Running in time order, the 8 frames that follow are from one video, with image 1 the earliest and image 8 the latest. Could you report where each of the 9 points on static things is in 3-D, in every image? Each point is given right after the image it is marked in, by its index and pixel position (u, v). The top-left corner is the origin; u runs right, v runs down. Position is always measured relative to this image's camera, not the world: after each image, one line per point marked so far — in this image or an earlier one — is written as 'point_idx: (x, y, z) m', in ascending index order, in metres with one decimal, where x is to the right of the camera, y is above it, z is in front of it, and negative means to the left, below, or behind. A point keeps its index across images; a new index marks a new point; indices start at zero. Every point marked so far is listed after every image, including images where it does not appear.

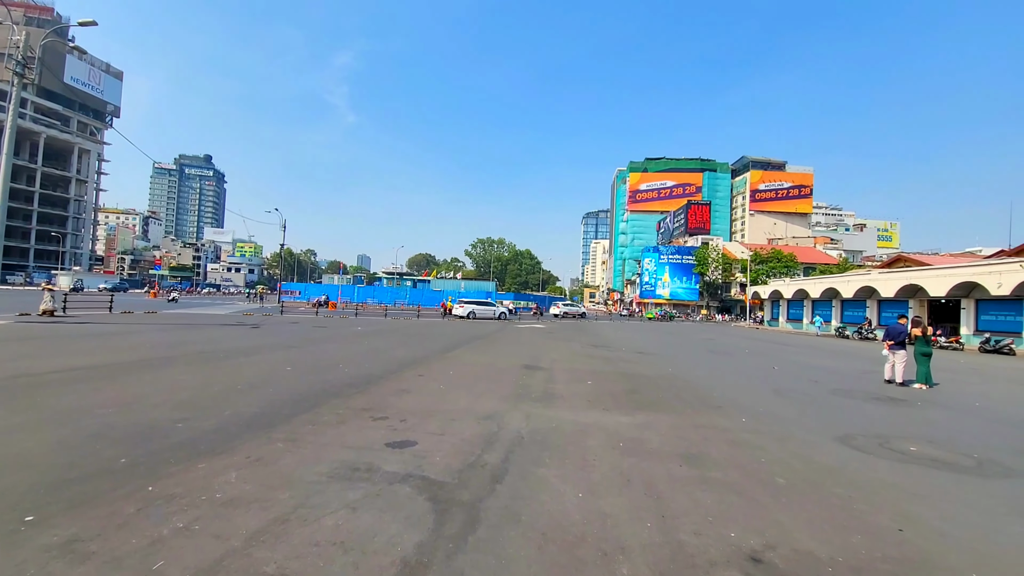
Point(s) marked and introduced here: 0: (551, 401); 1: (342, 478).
0: (+0.7, -2.1, +7.8) m
1: (-1.7, -1.9, +4.2) m
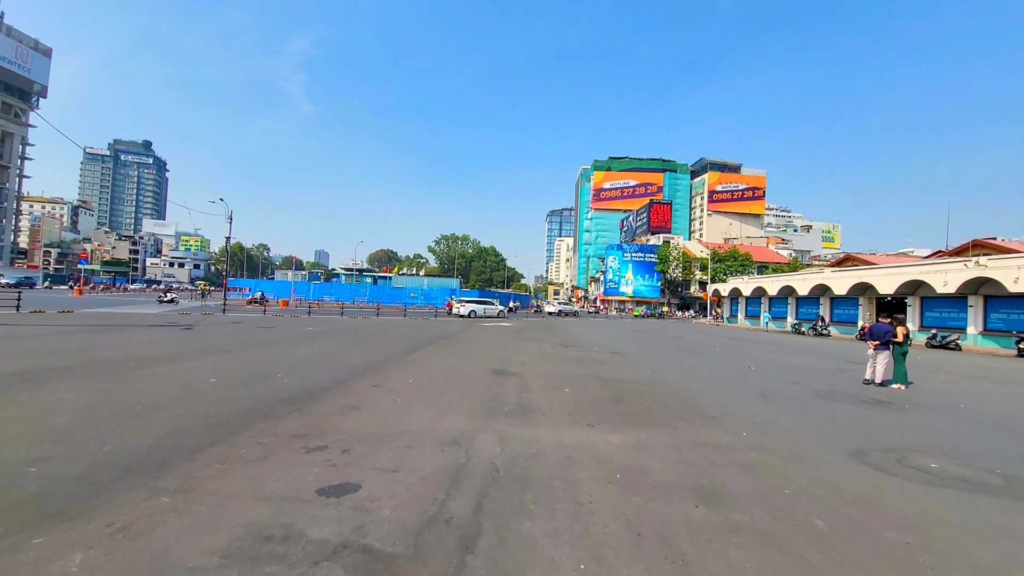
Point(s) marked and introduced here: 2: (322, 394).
0: (+0.2, -2.0, +6.7) m
1: (-1.9, -1.9, +2.9) m
2: (-3.4, -2.0, +7.6) m
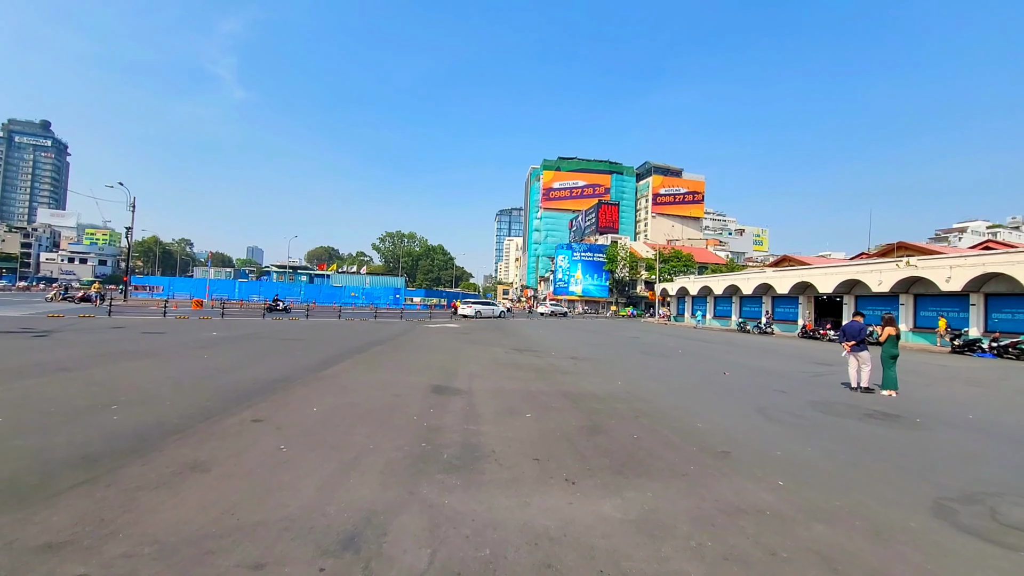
0: (-0.4, -1.9, +4.6) m
1: (-2.0, -1.8, +0.5) m
2: (-4.1, -1.9, +5.0) m
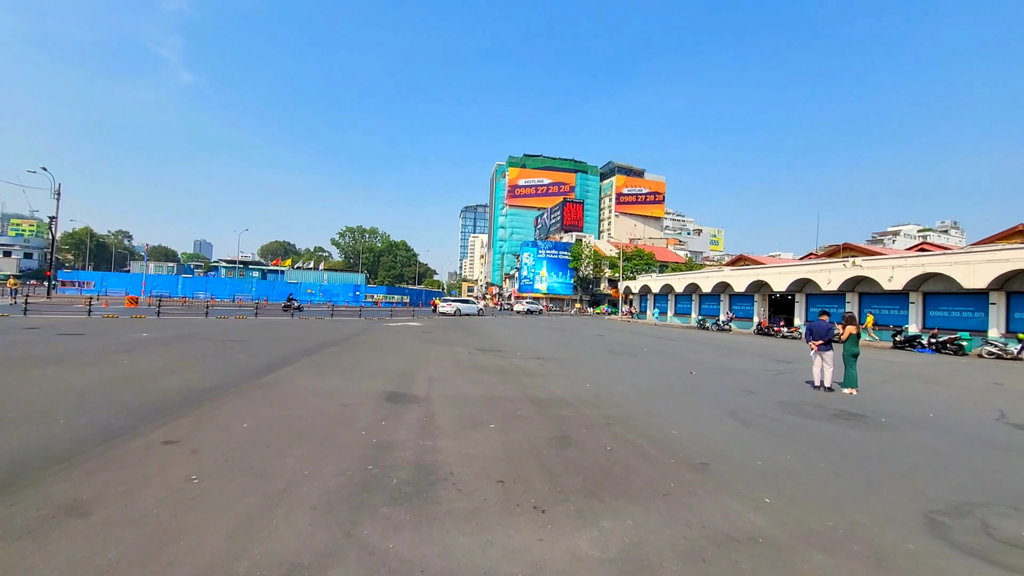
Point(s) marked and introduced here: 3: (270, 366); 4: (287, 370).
0: (-0.8, -1.9, +3.9) m
1: (-2.0, -1.8, -0.2) m
2: (-4.5, -1.8, +4.0) m
3: (-6.1, -2.0, +10.5) m
4: (-5.2, -1.9, +9.8) m
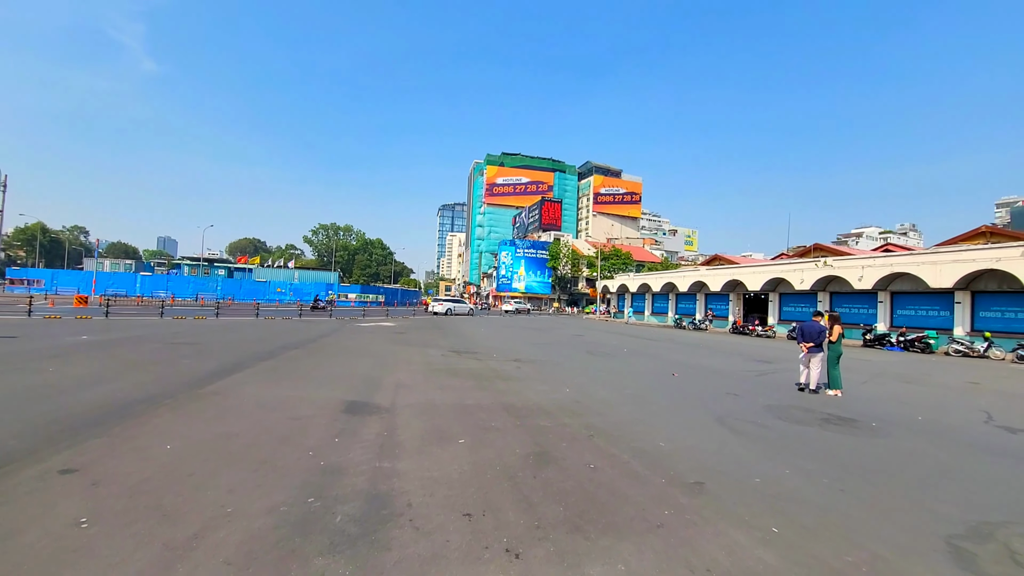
0: (-1.0, -1.9, +3.2) m
1: (-2.1, -1.7, -1.0) m
2: (-4.8, -1.8, +3.1) m
3: (-6.6, -1.9, +9.5) m
4: (-5.8, -1.9, +8.9) m
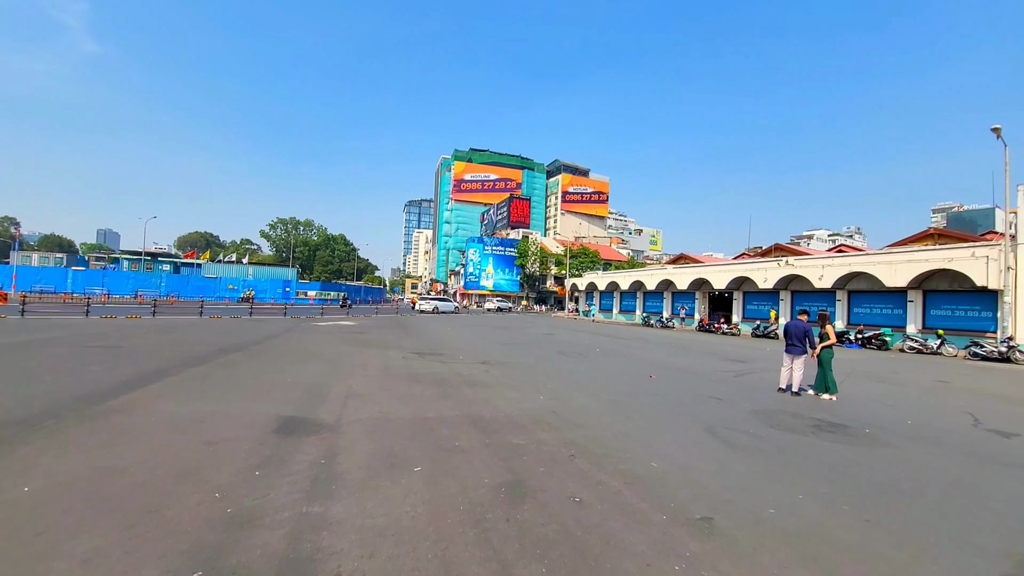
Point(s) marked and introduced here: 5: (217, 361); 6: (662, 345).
0: (-1.2, -1.8, +2.2) m
1: (-1.9, -1.7, -2.1) m
2: (-4.9, -1.7, +1.8) m
3: (-7.3, -1.8, +8.1) m
4: (-6.4, -1.8, +7.5) m
5: (-7.5, -1.8, +10.7) m
6: (+6.4, -2.5, +18.1) m
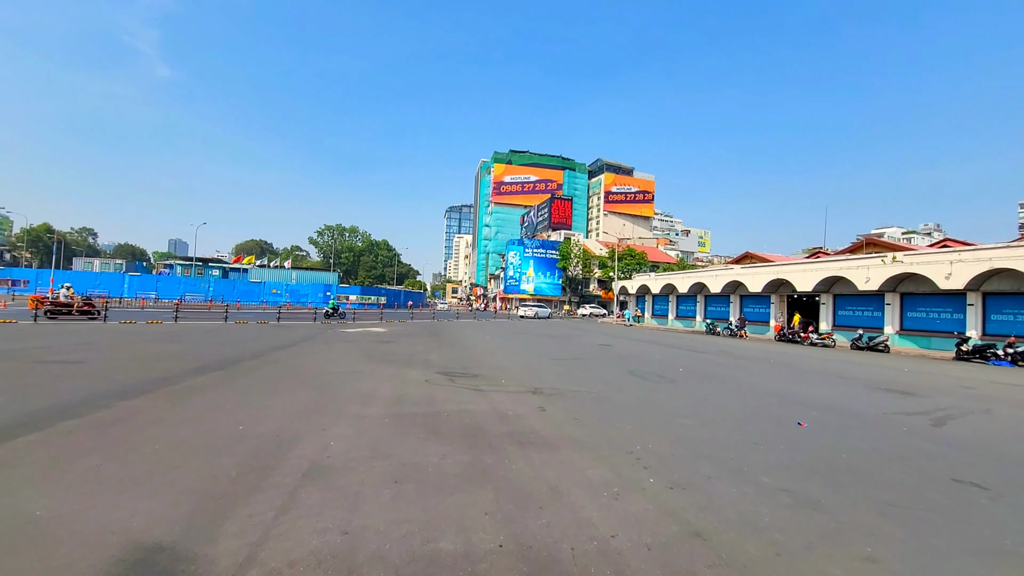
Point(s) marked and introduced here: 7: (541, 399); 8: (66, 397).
0: (-0.8, -1.7, -1.1) m
1: (-2.0, -1.6, -5.3) m
2: (-4.6, -1.6, -1.1) m
3: (-6.3, -1.8, +5.3) m
4: (-5.5, -1.7, +4.6) m
5: (-6.3, -1.8, +8.0) m
6: (+8.3, -2.5, +14.0) m
7: (+0.5, -2.0, +7.7) m
8: (-7.3, -1.8, +6.8) m
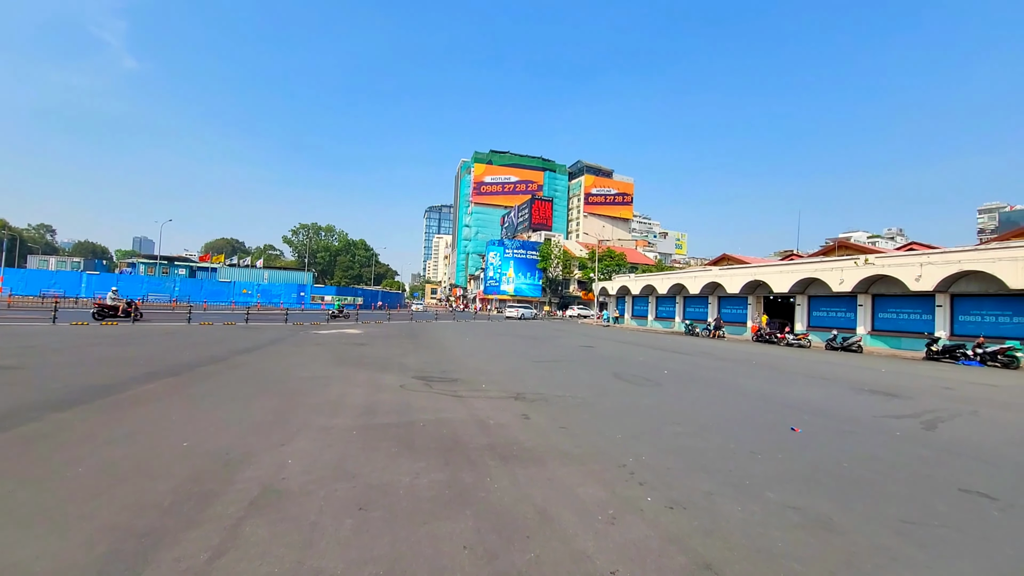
0: (-0.7, -1.7, -1.6) m
1: (-1.6, -1.5, -5.9) m
2: (-4.5, -1.6, -1.8) m
3: (-6.5, -1.7, +4.5) m
4: (-5.6, -1.7, +3.9) m
5: (-6.7, -1.8, +7.2) m
6: (+7.6, -2.5, +13.9) m
7: (+0.2, -2.0, +7.3) m
8: (-7.6, -1.7, +5.9) m
